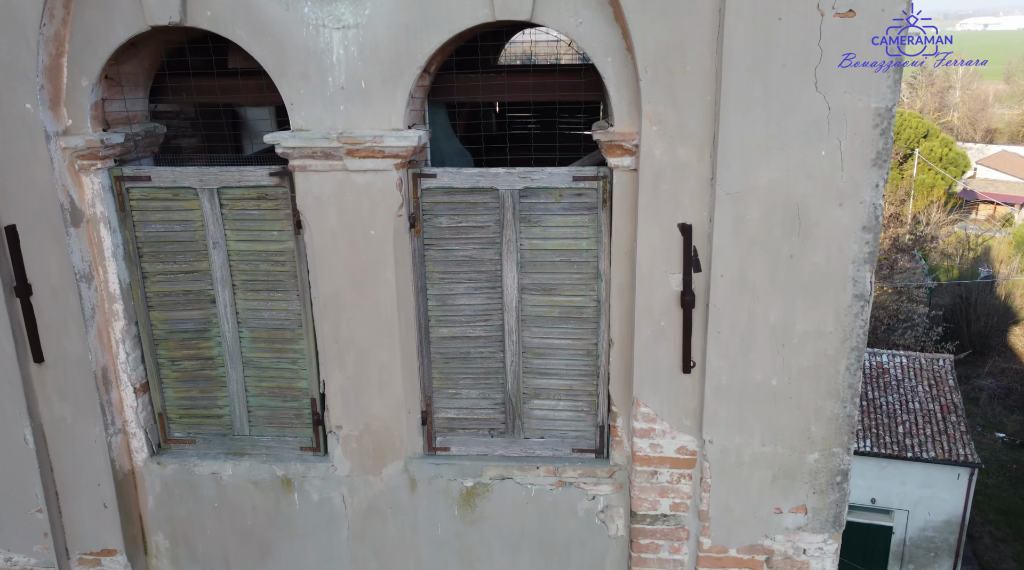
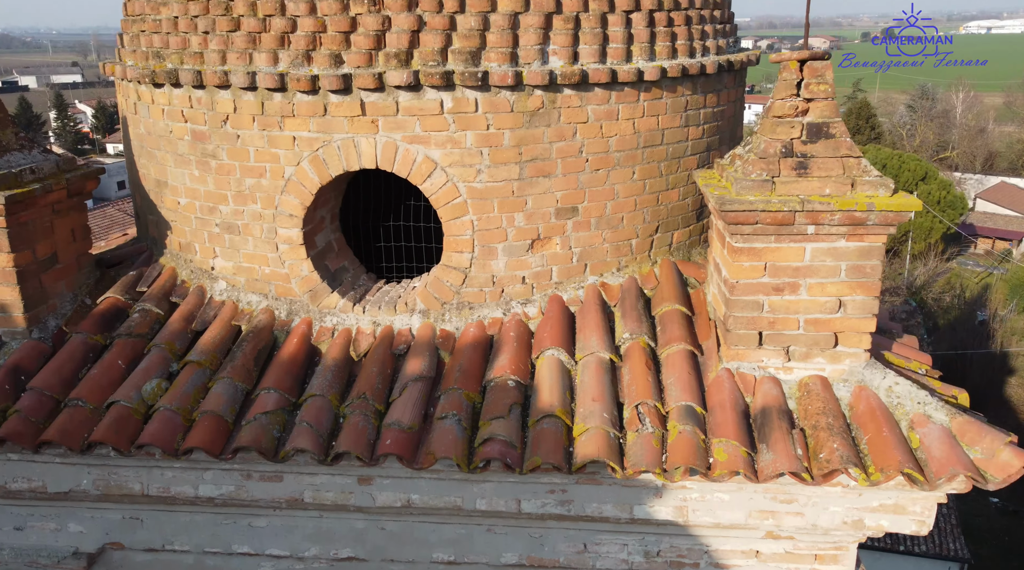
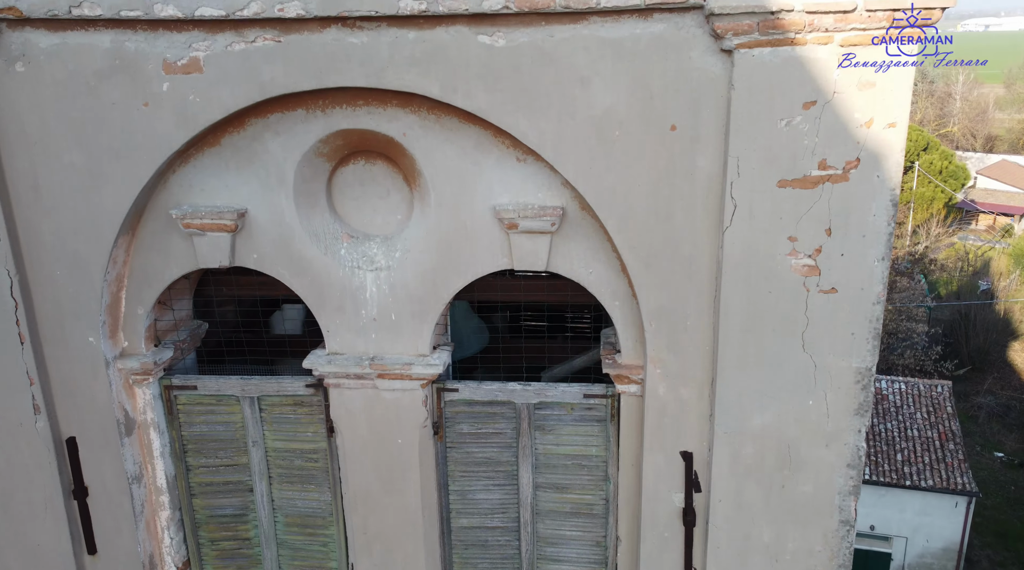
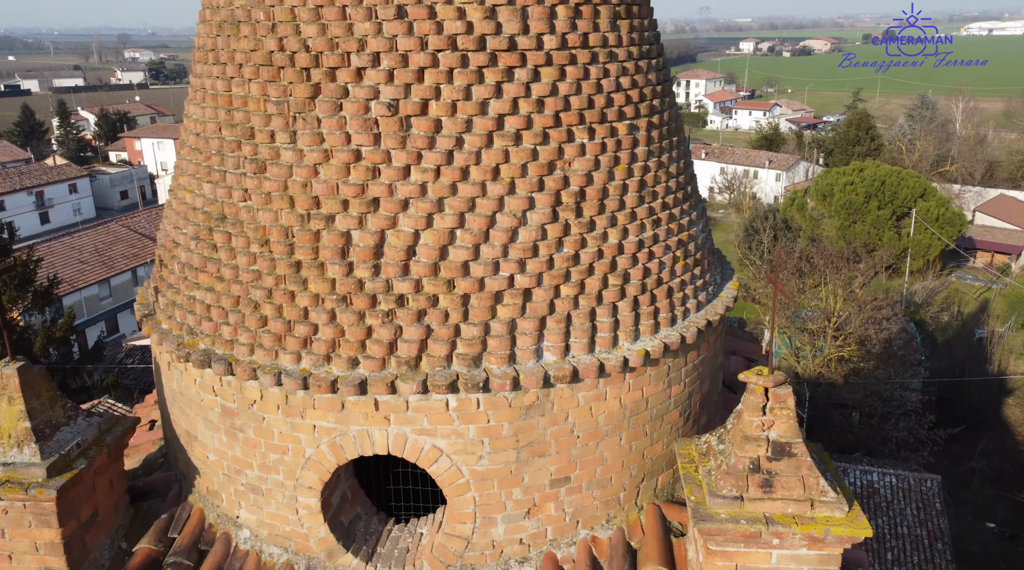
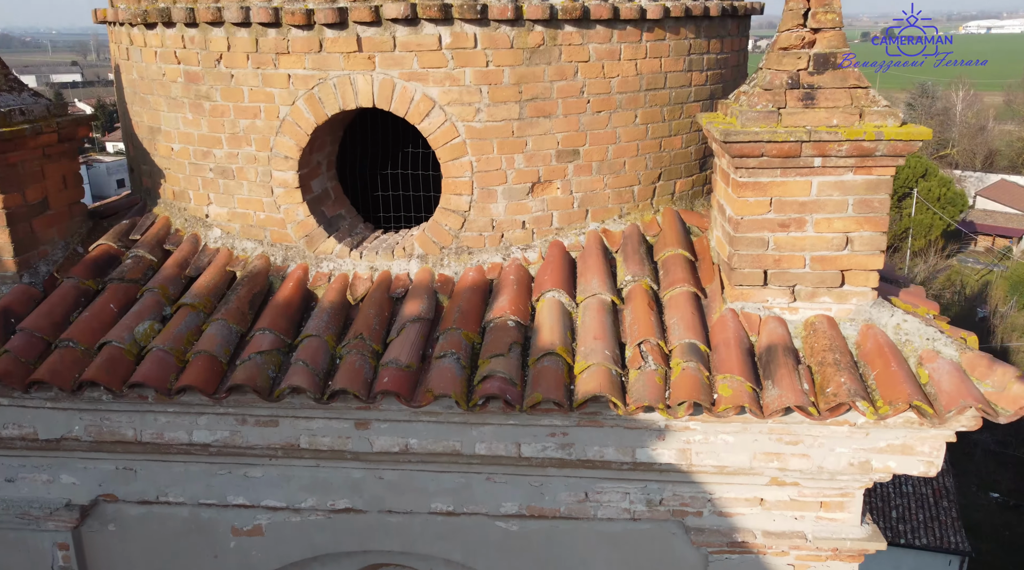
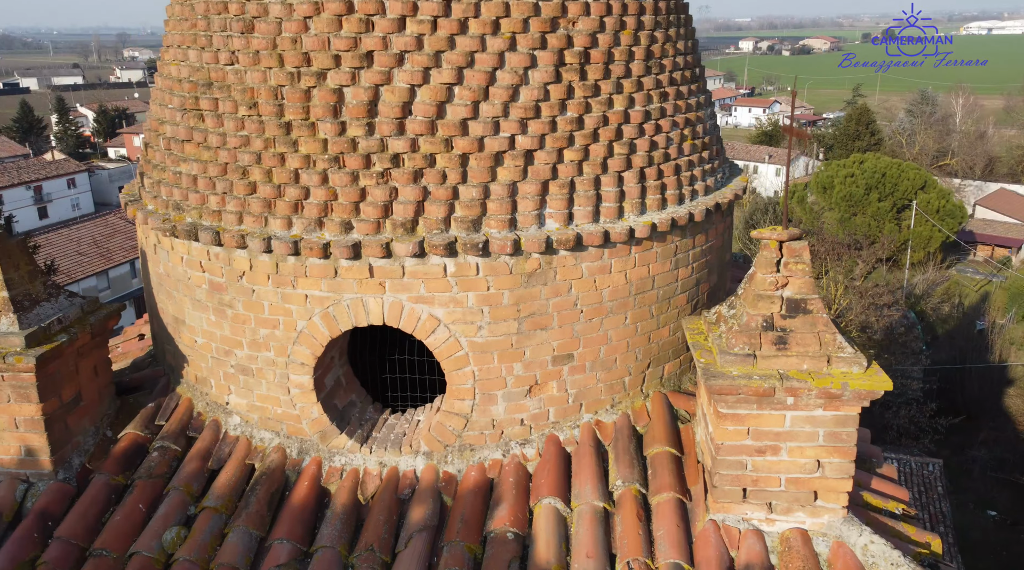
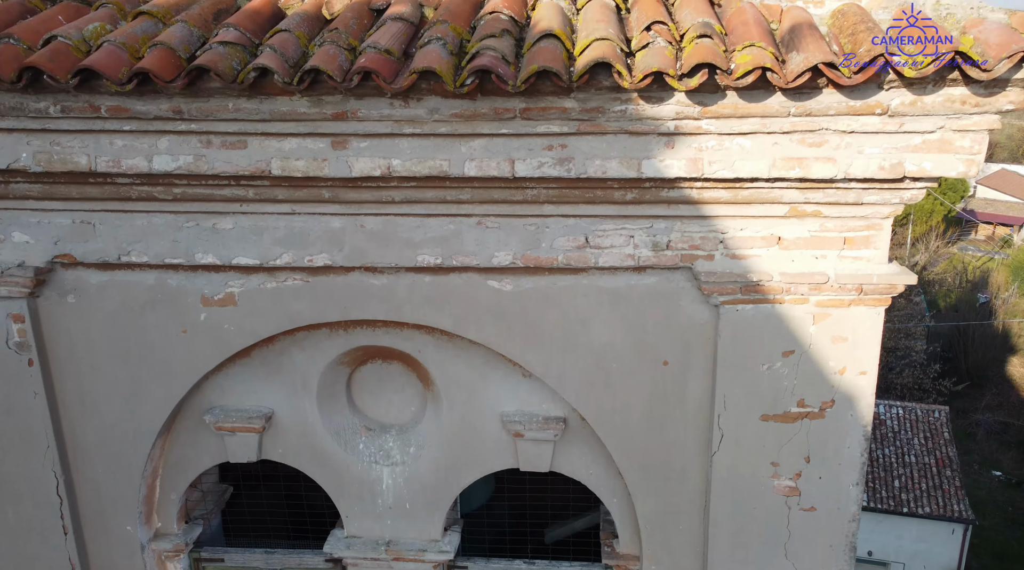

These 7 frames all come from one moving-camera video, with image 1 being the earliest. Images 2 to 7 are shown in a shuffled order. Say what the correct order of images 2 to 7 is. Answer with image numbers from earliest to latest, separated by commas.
3, 7, 5, 2, 6, 4
